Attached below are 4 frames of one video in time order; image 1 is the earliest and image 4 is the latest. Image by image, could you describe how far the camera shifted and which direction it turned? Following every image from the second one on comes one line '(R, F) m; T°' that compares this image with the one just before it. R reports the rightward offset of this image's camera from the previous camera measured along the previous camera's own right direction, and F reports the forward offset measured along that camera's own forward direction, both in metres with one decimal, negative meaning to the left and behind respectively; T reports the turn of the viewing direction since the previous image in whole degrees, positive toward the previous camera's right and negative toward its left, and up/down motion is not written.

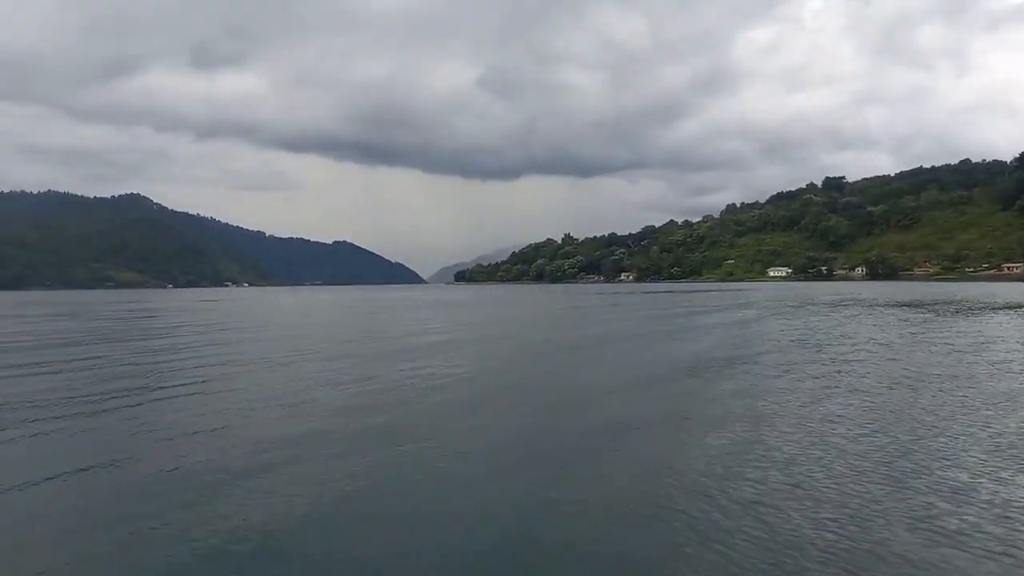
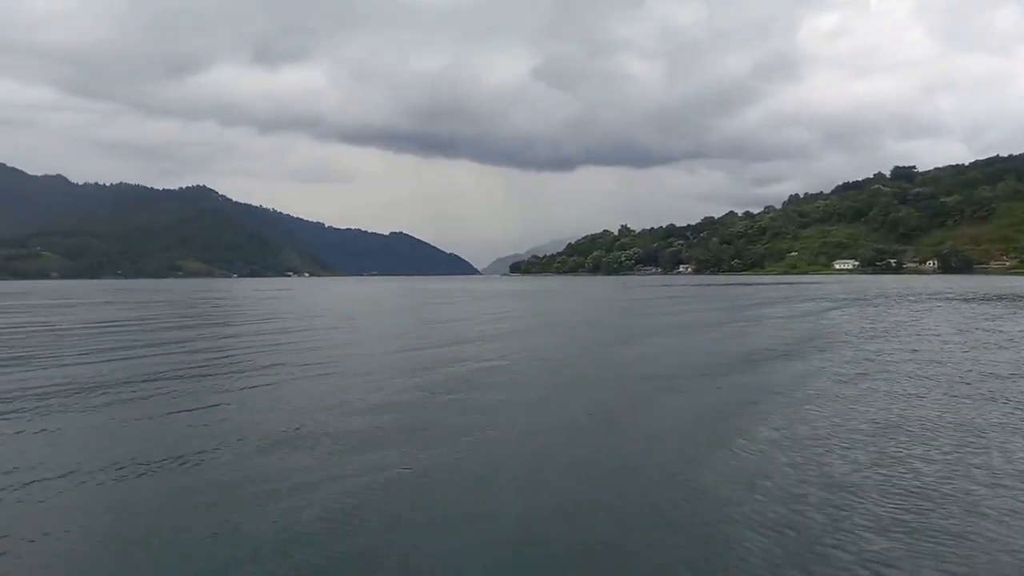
(-0.2, +0.1) m; -4°
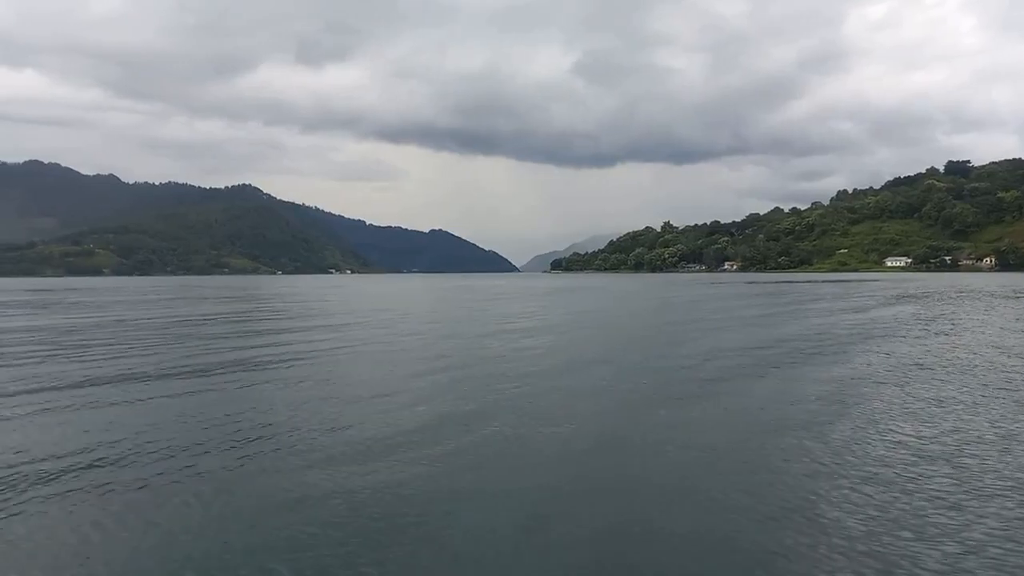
(-0.3, +0.2) m; -3°
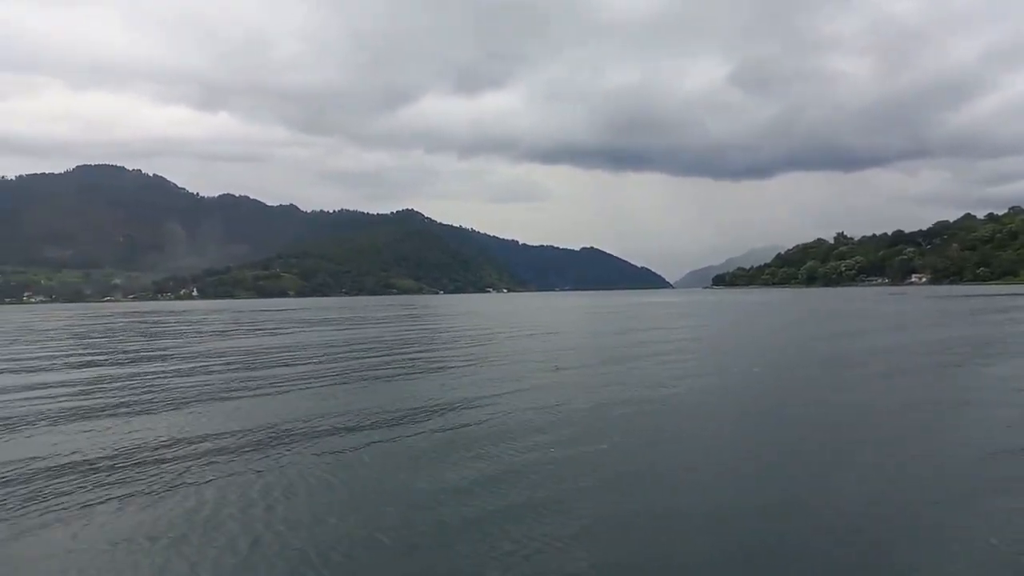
(-1.5, -0.7) m; -11°
